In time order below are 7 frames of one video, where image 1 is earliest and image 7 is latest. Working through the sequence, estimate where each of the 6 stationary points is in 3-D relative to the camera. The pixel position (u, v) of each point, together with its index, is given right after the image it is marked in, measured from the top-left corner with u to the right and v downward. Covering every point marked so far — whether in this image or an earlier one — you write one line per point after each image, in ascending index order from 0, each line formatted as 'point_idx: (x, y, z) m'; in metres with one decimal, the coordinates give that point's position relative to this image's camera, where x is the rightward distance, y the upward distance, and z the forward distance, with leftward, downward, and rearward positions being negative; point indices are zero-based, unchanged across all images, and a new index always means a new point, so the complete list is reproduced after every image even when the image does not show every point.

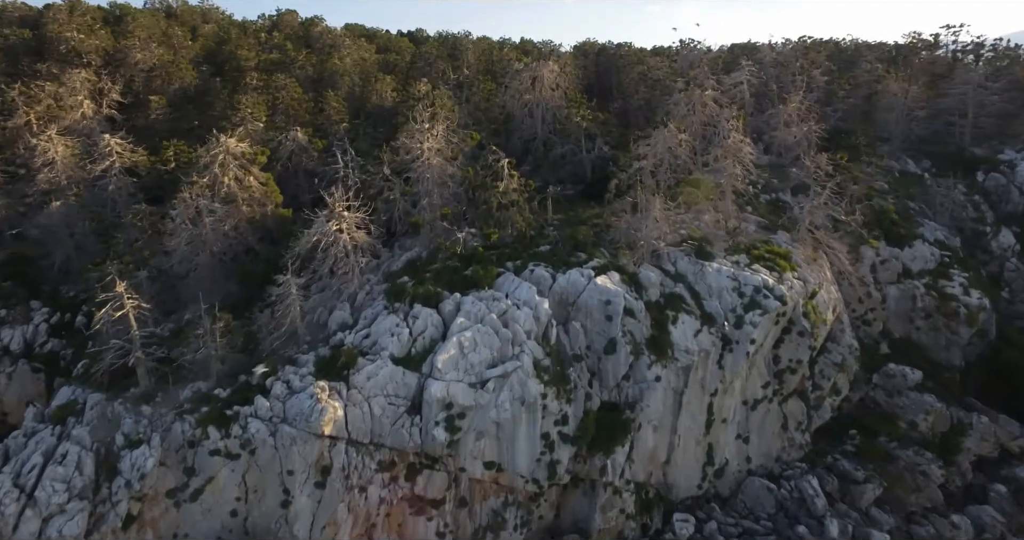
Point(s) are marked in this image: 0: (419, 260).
0: (-3.1, +0.3, +19.5) m
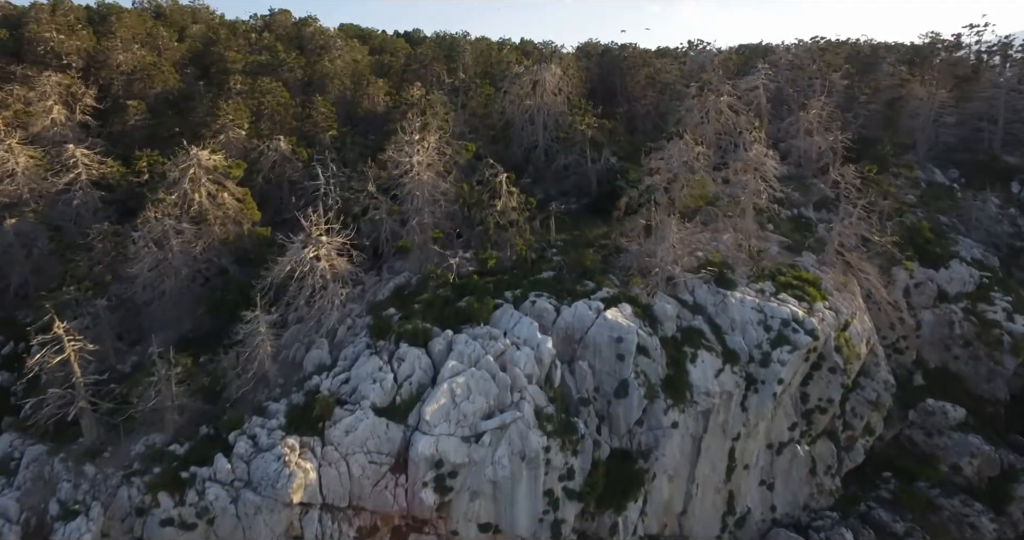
0: (-3.2, -0.6, +17.5) m
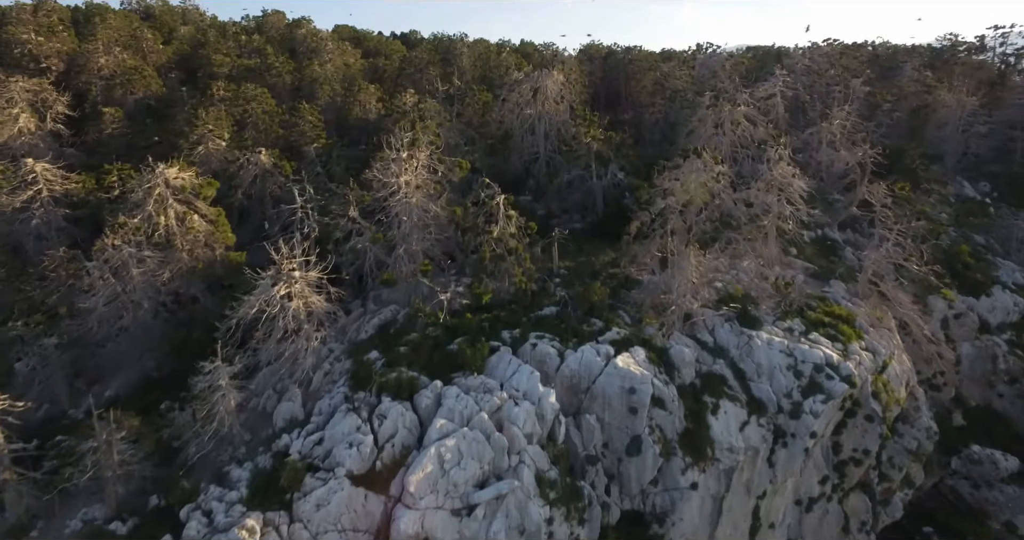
0: (-3.2, -1.5, +15.6) m
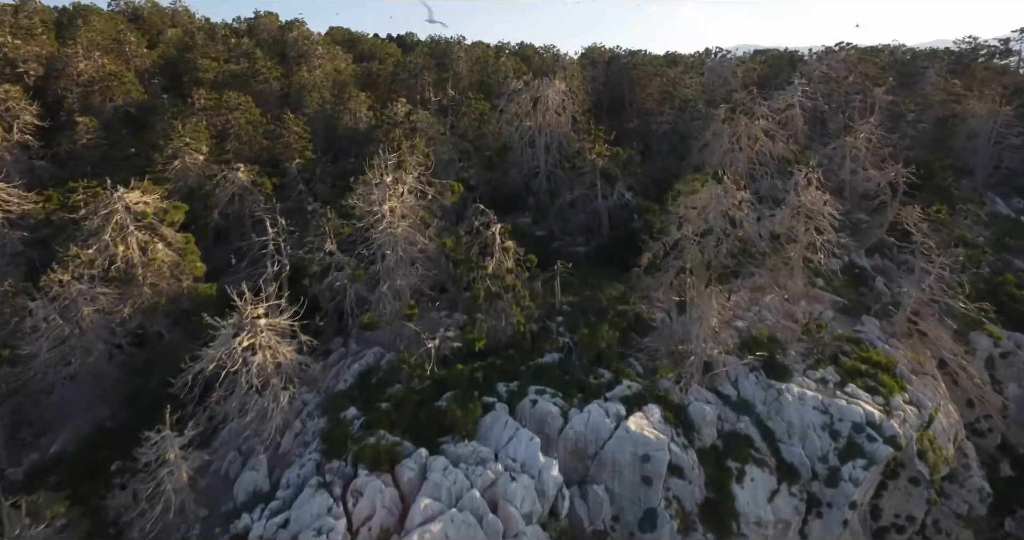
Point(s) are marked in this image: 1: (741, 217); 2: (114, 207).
0: (-3.3, -2.5, +13.9) m
1: (+6.1, +1.4, +15.4) m
2: (-10.8, +1.7, +15.7) m
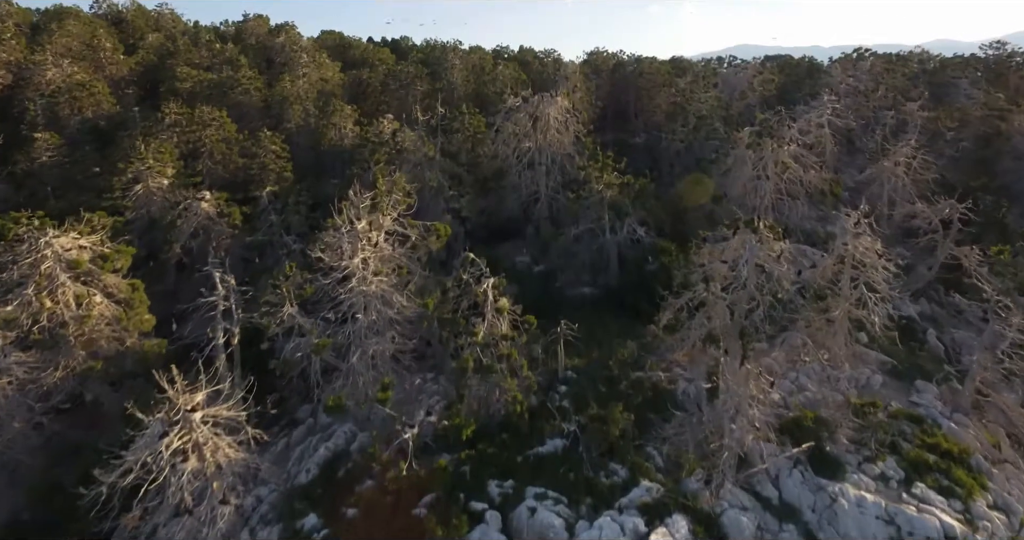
0: (-3.4, -3.9, +11.5) m
1: (+6.0, 0.0, +13.1) m
2: (-10.9, +0.3, +13.4) m
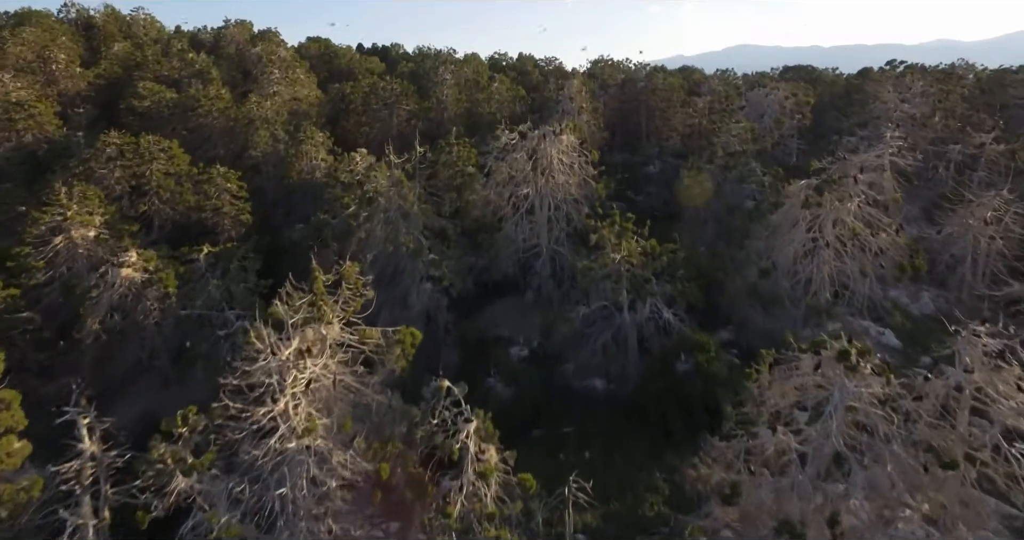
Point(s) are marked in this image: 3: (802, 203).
0: (-3.6, -6.2, +7.8) m
1: (+5.8, -2.3, +9.3) m
2: (-11.1, -2.0, +9.6) m
3: (+7.4, +1.6, +14.6) m
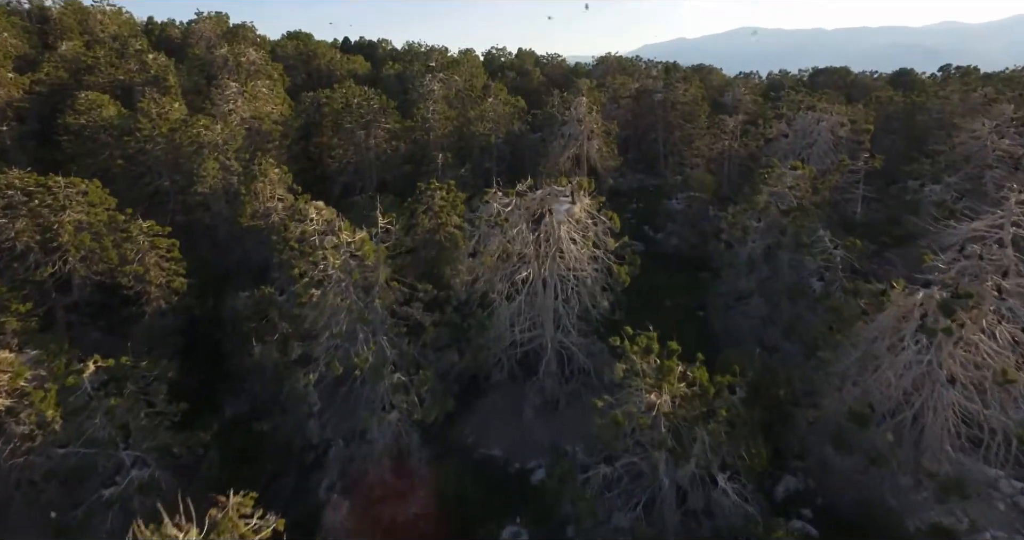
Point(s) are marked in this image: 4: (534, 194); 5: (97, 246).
0: (-3.7, -8.9, +3.7) m
1: (+5.7, -5.0, +5.2) m
2: (-11.2, -4.7, +5.5) m
3: (+7.3, -1.0, +10.3) m
4: (+0.5, +1.7, +13.6) m
5: (-12.3, +0.2, +16.5) m
